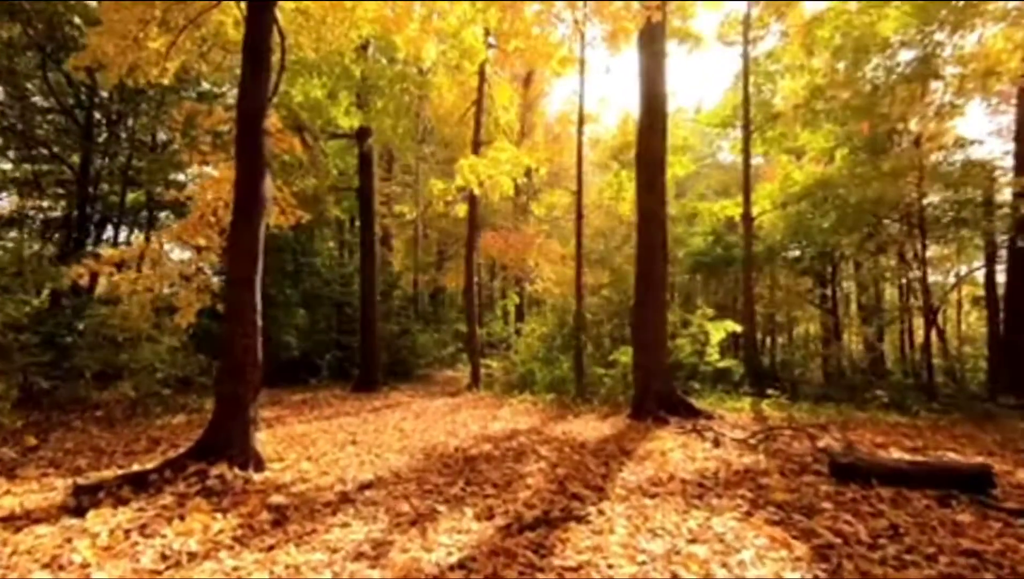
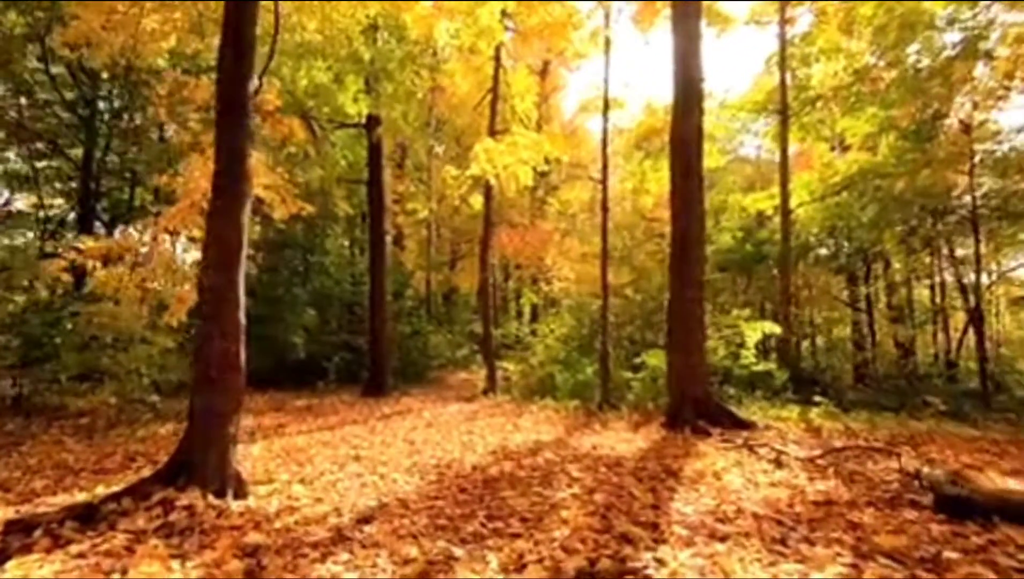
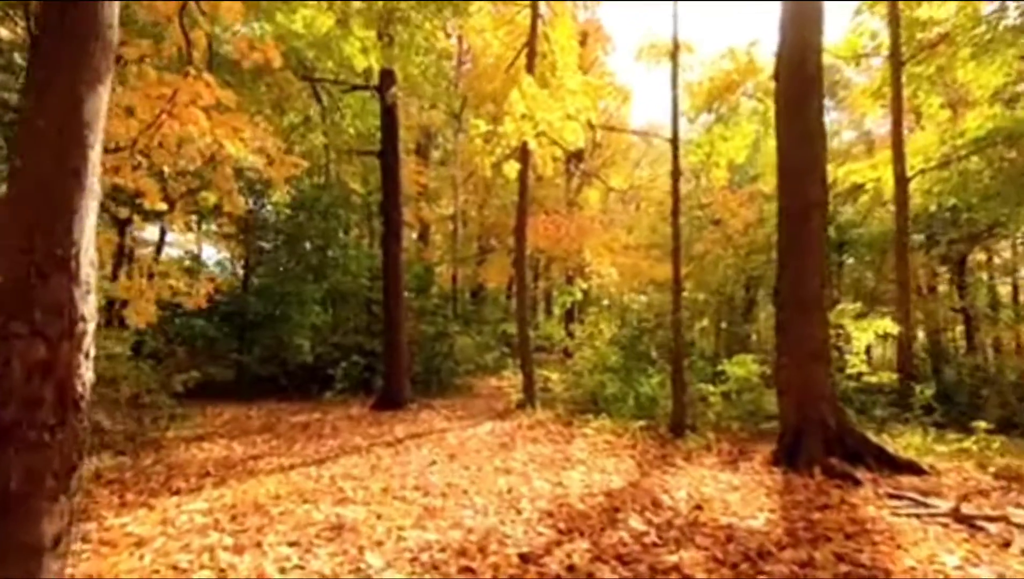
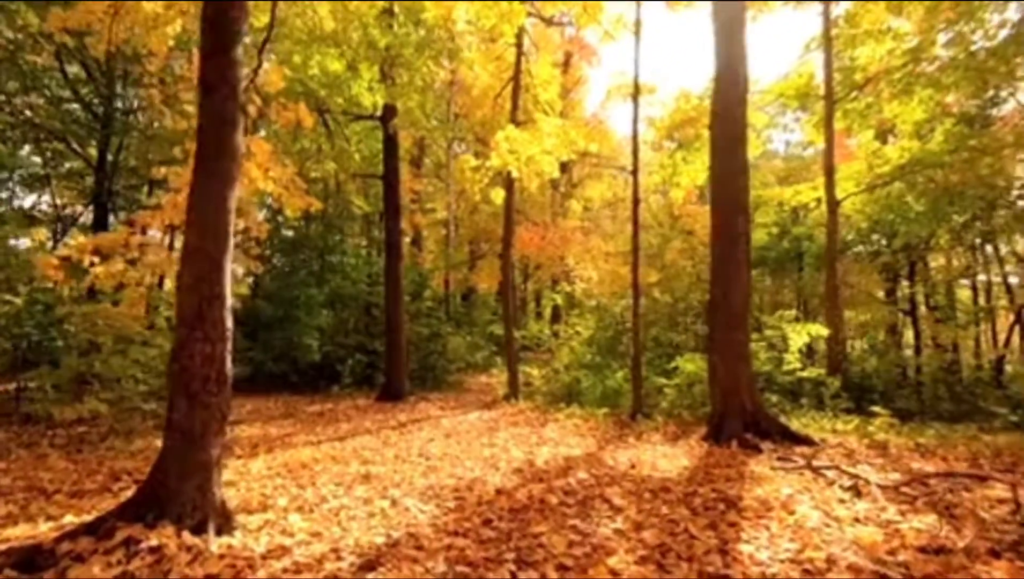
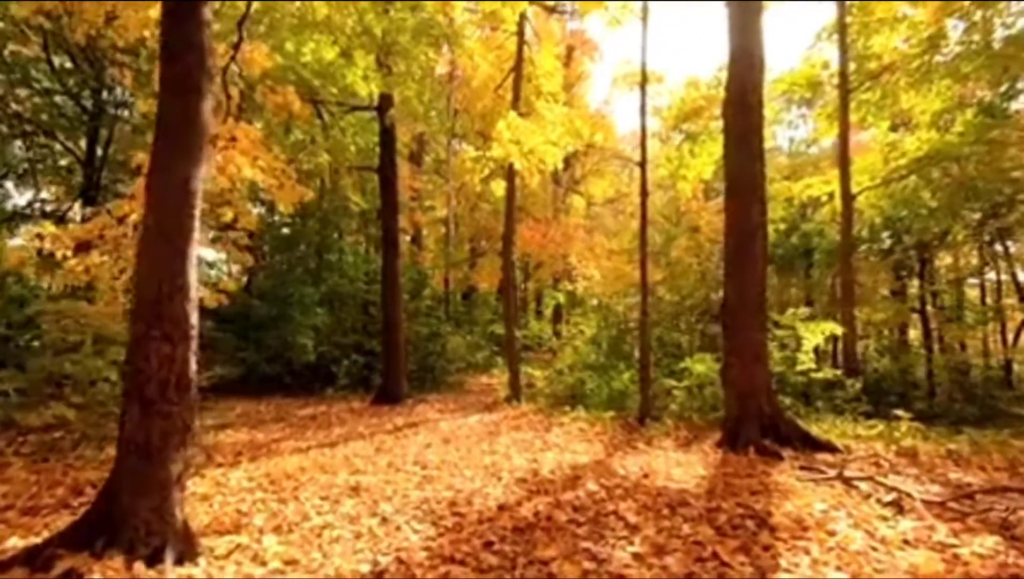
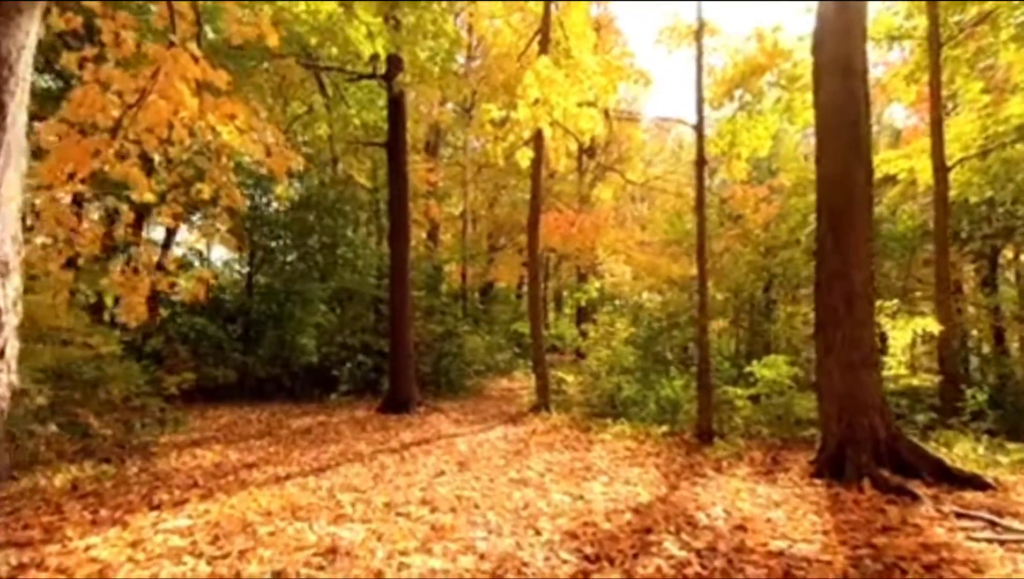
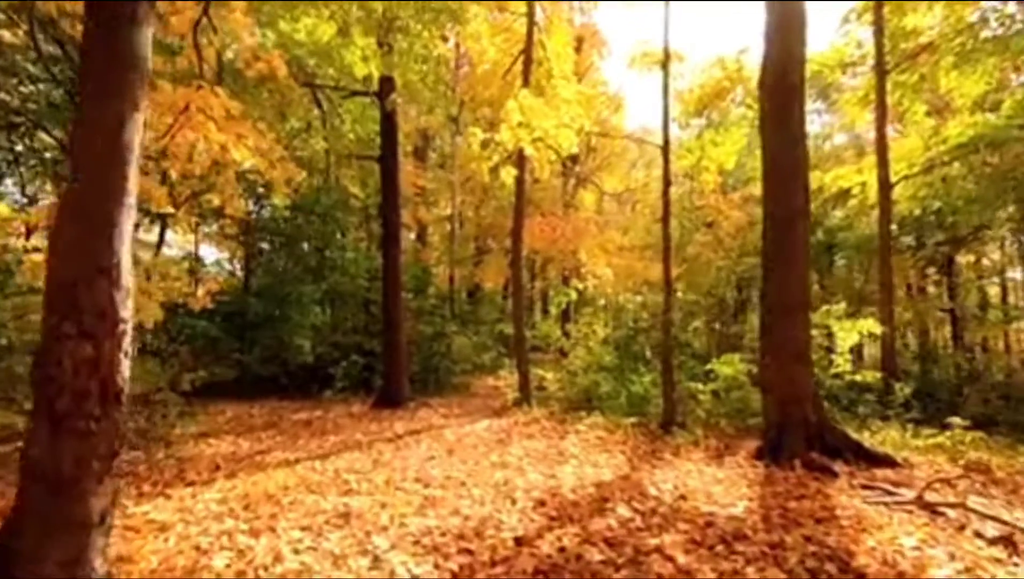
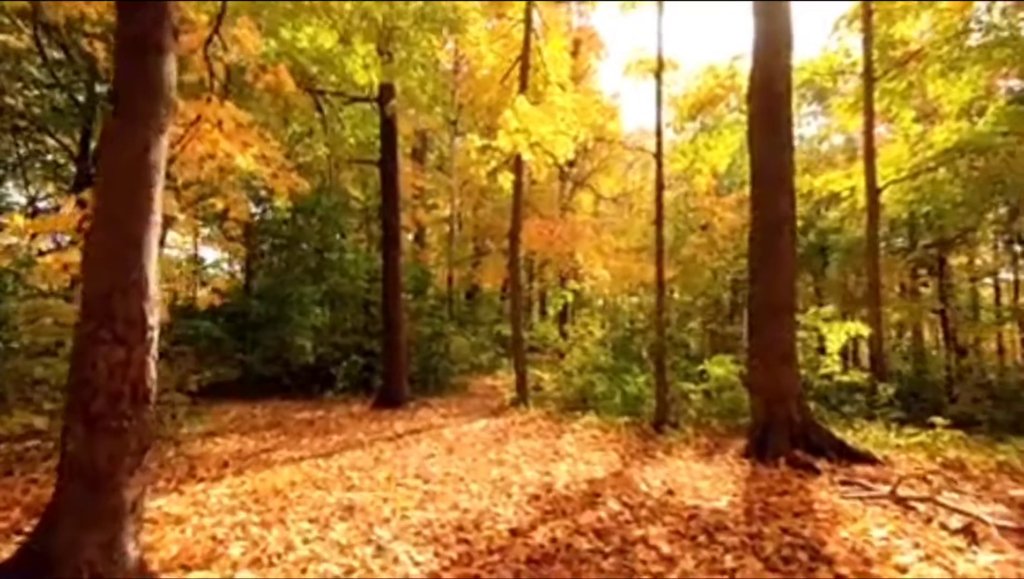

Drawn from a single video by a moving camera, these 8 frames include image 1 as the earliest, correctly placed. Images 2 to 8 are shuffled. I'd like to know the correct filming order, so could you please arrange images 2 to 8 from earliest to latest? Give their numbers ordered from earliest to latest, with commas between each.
2, 4, 5, 8, 7, 3, 6
